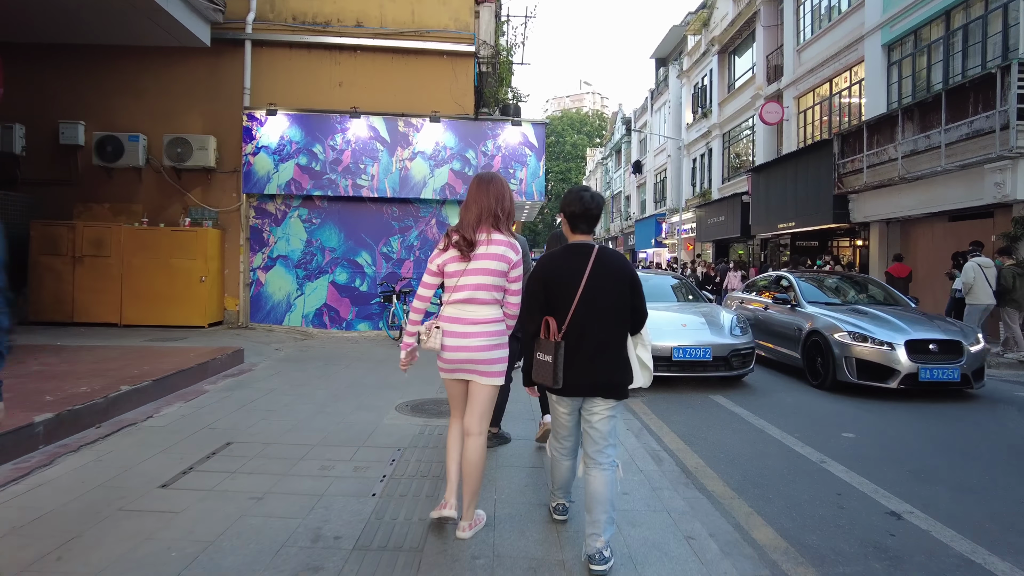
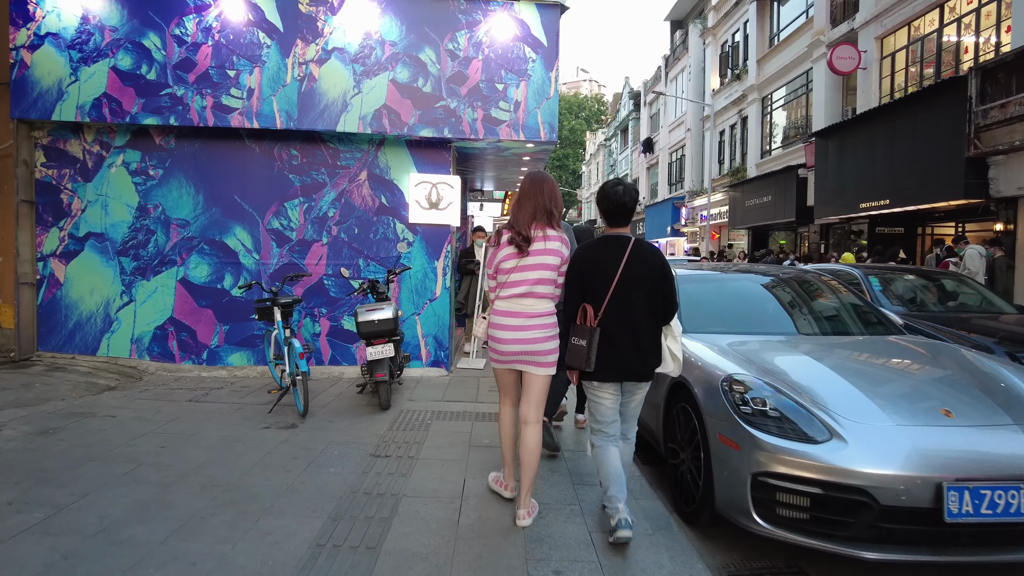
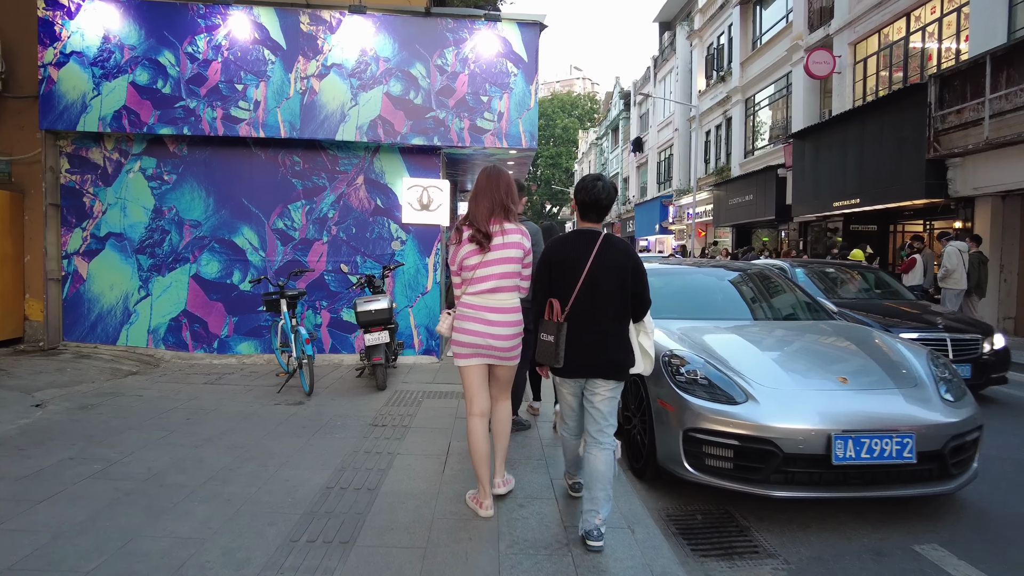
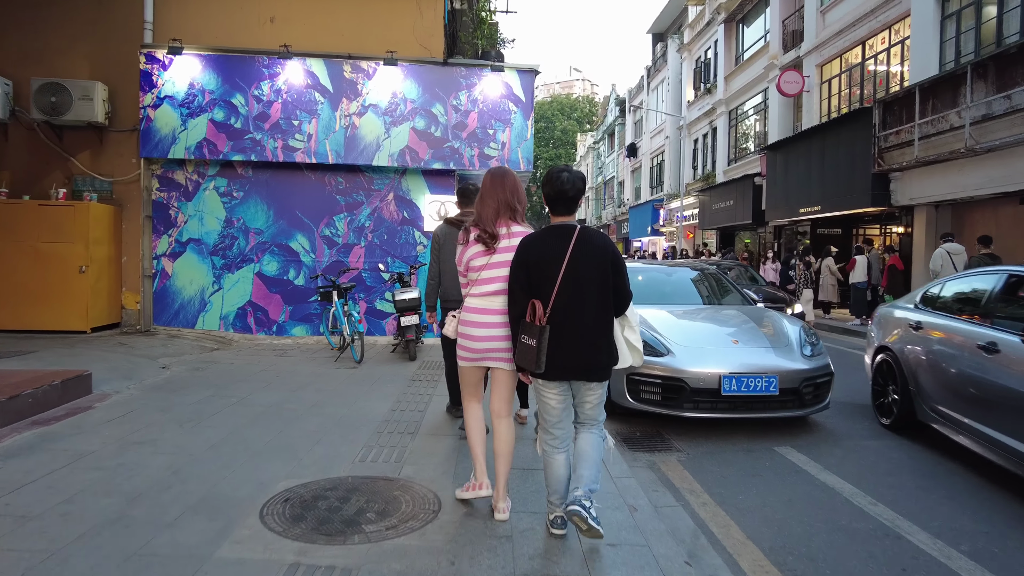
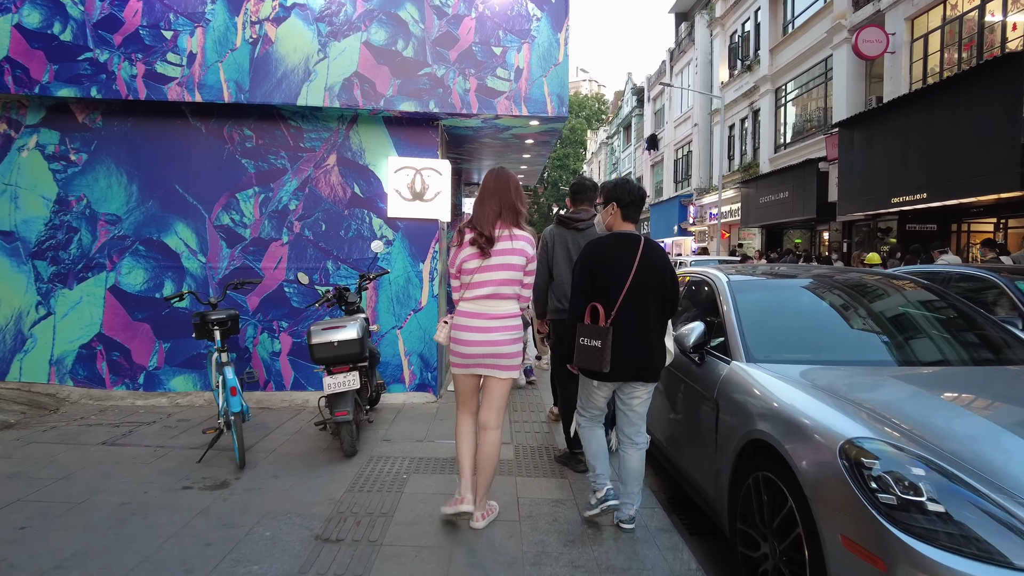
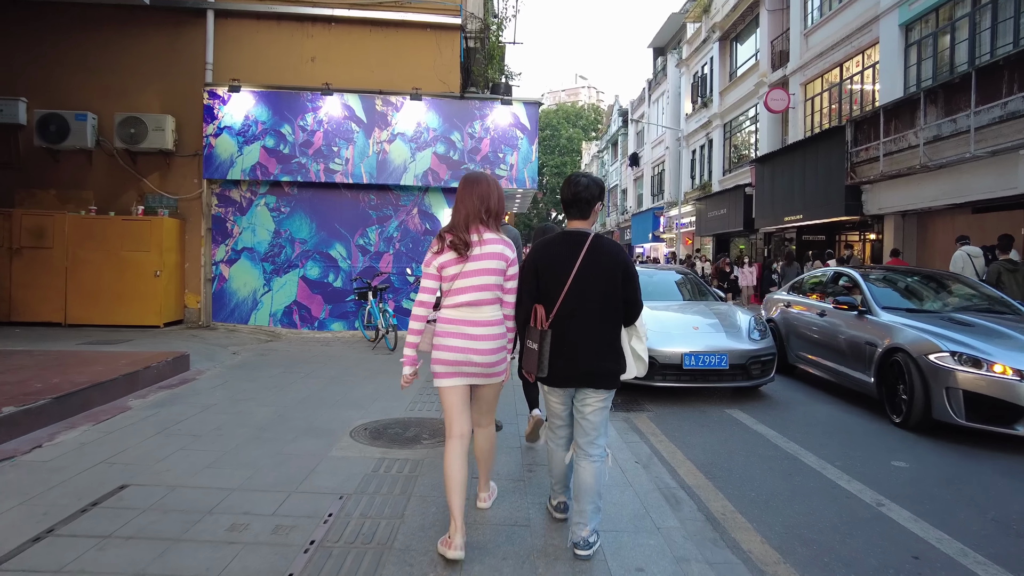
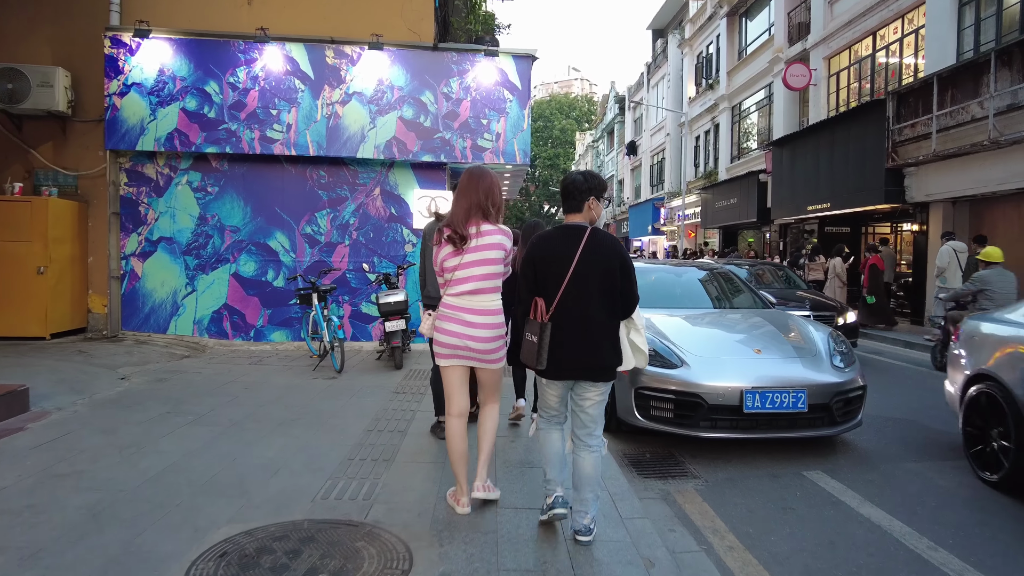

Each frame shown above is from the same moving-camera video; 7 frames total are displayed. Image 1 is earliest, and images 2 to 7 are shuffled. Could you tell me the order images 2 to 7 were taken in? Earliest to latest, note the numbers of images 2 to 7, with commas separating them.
6, 4, 7, 3, 2, 5
